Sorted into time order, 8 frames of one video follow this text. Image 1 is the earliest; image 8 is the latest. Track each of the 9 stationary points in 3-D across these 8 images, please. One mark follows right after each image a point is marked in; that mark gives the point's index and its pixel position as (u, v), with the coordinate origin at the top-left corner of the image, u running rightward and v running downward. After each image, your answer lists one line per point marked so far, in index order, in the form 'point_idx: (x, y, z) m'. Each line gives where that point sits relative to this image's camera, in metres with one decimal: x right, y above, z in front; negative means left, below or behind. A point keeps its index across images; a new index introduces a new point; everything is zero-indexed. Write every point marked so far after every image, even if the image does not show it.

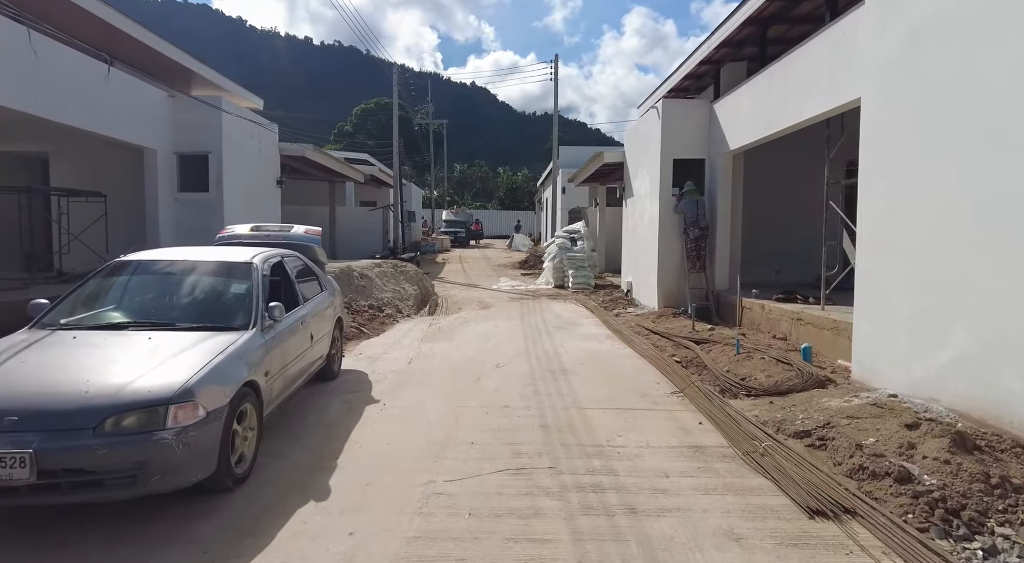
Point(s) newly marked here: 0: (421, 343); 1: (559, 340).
0: (-1.2, -0.8, +8.4) m
1: (+0.6, -0.8, +8.5) m
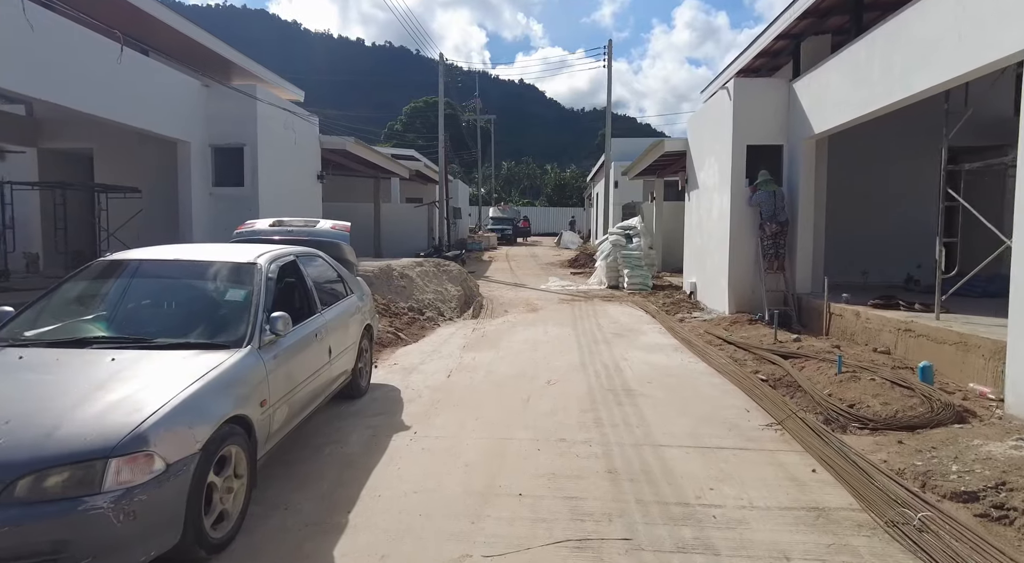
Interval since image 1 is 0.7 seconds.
0: (-0.6, -0.8, +7.5) m
1: (+1.3, -0.8, +7.5) m
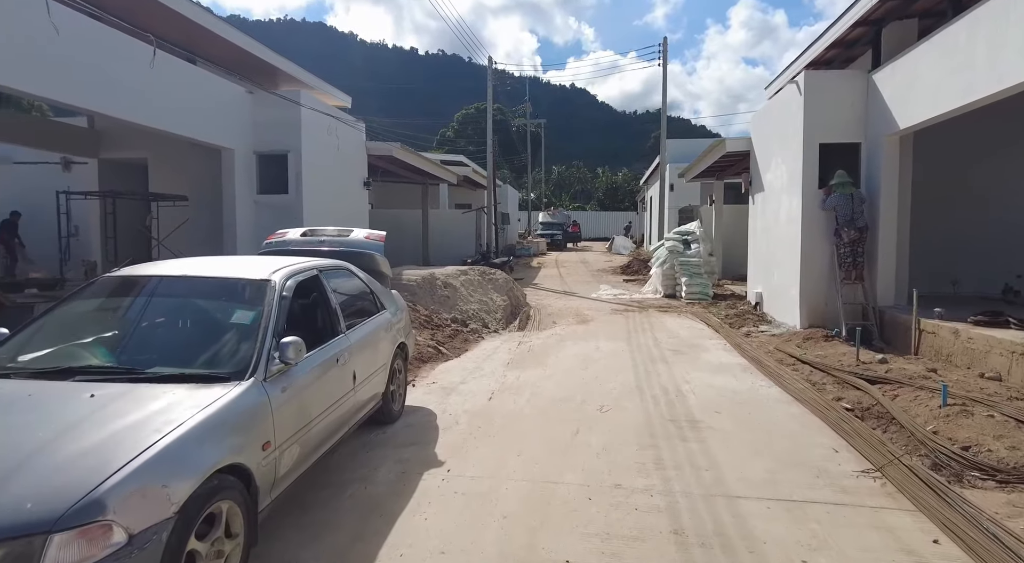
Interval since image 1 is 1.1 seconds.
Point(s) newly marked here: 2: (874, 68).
0: (-0.1, -1.0, +7.0) m
1: (+1.8, -1.0, +6.8) m
2: (+5.1, +3.0, +8.7) m
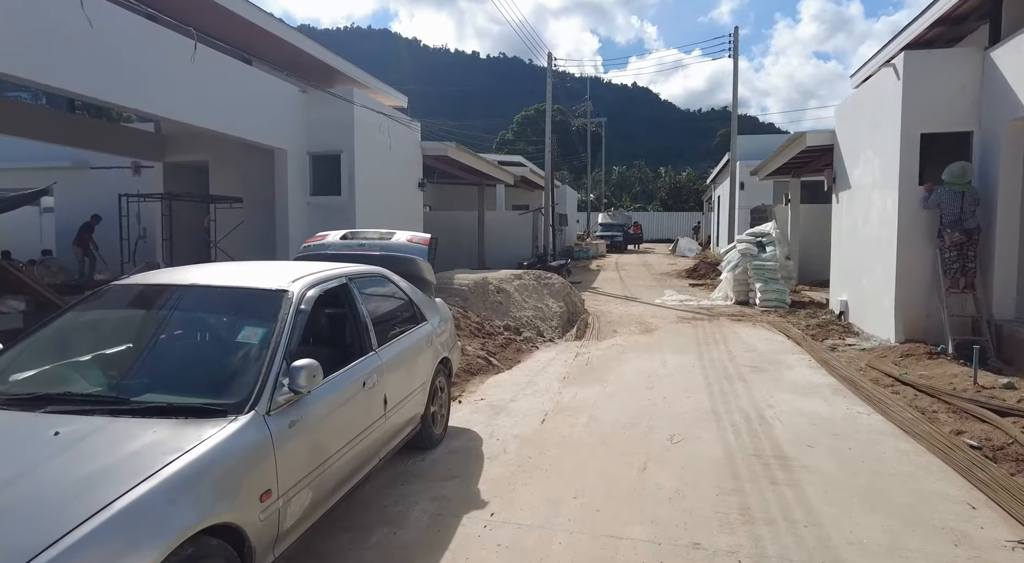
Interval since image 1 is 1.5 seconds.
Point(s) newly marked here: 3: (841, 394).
0: (+0.5, -1.1, +6.3) m
1: (+2.4, -1.1, +6.0) m
2: (+5.8, +2.9, +7.6) m
3: (+3.1, -1.1, +5.9) m
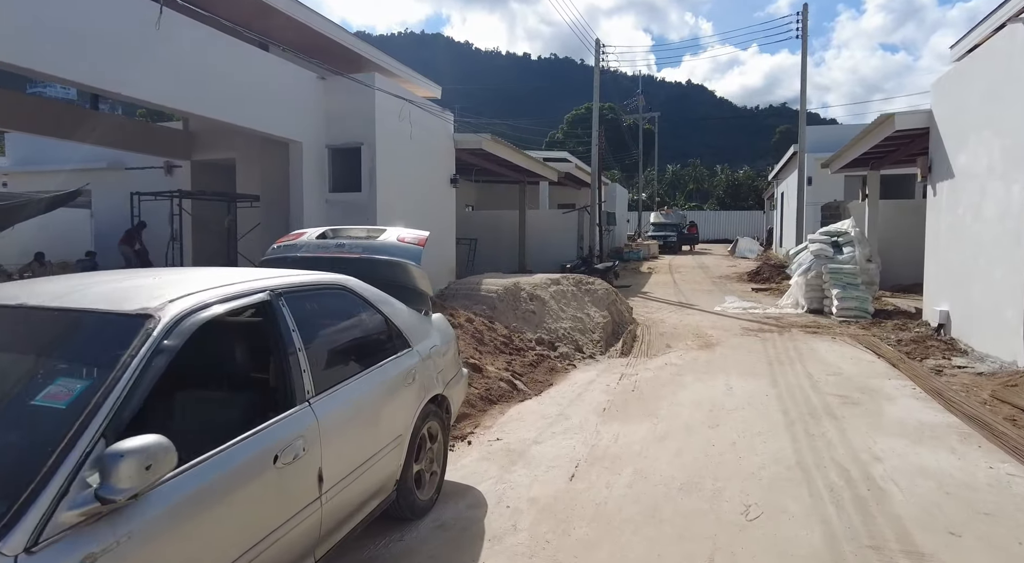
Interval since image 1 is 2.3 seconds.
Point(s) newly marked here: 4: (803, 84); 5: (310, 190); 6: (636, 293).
0: (+0.7, -1.1, +5.1) m
1: (+2.5, -1.1, +4.6) m
2: (+6.2, +2.8, +5.9) m
3: (+3.3, -1.1, +4.4) m
4: (+8.1, +5.5, +17.1) m
5: (-3.1, +1.4, +9.7) m
6: (+3.2, -0.3, +16.2) m
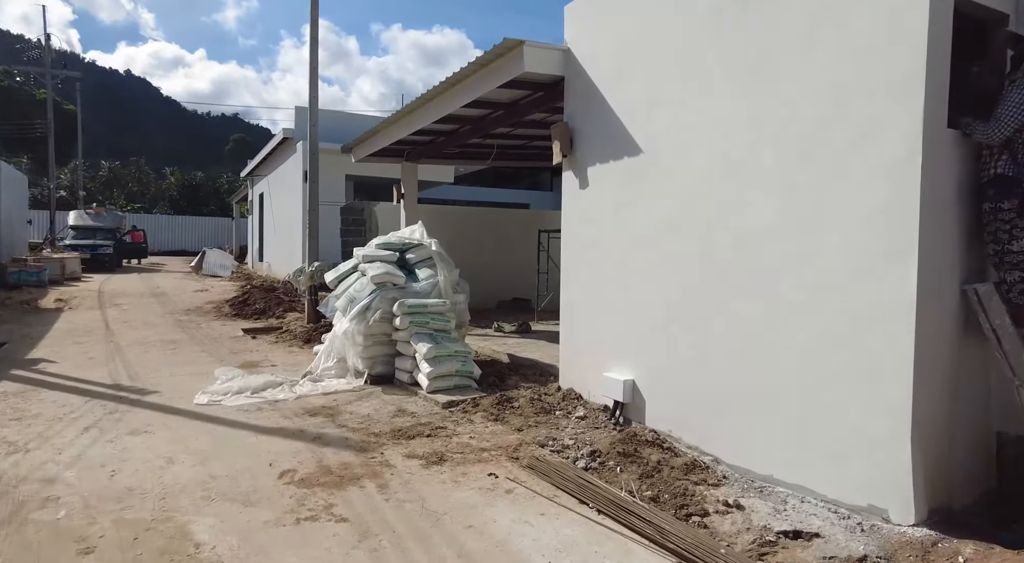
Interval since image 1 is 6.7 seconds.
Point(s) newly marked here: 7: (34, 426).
0: (+0.2, -1.6, -1.6) m
1: (+1.8, -1.6, -0.6) m
2: (+3.1, +2.4, +3.0) m
3: (+2.4, -1.5, -0.1) m
4: (-3.9, +4.9, +12.0) m
5: (-5.9, +0.7, -1.3) m
6: (-6.3, -1.0, +7.8) m
7: (-4.0, -1.2, +5.3) m
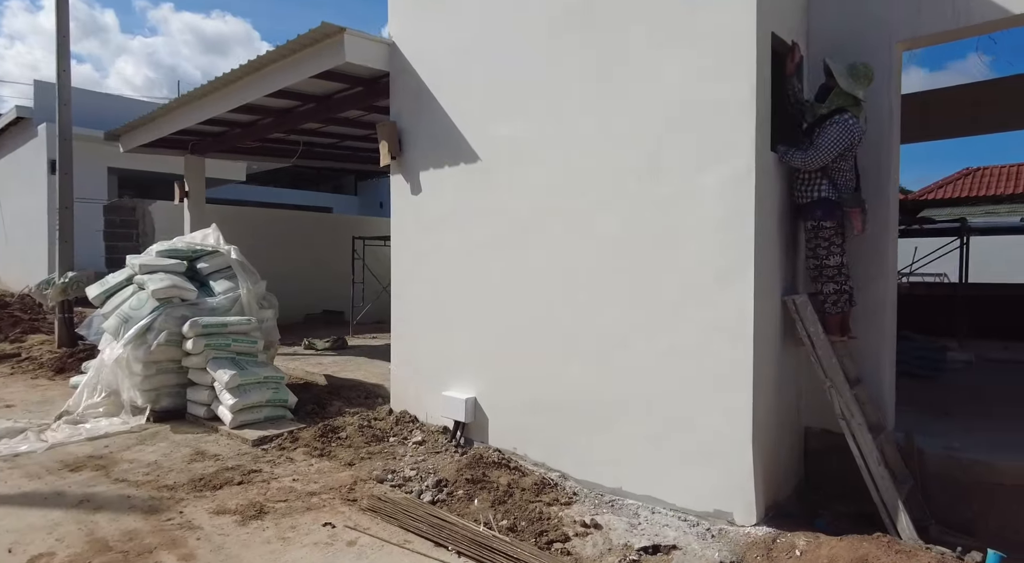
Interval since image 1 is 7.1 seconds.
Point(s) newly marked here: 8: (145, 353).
0: (+1.1, -1.7, -1.8) m
1: (+2.3, -1.6, -0.4) m
2: (+2.4, +2.4, +3.4) m
3: (+2.7, -1.6, +0.3) m
4: (-7.2, +4.6, +9.8) m
5: (-4.8, +0.6, -3.4) m
6: (-8.0, -1.2, +5.1) m
7: (-5.1, -1.3, +3.3) m
8: (-3.3, -0.6, +5.6) m
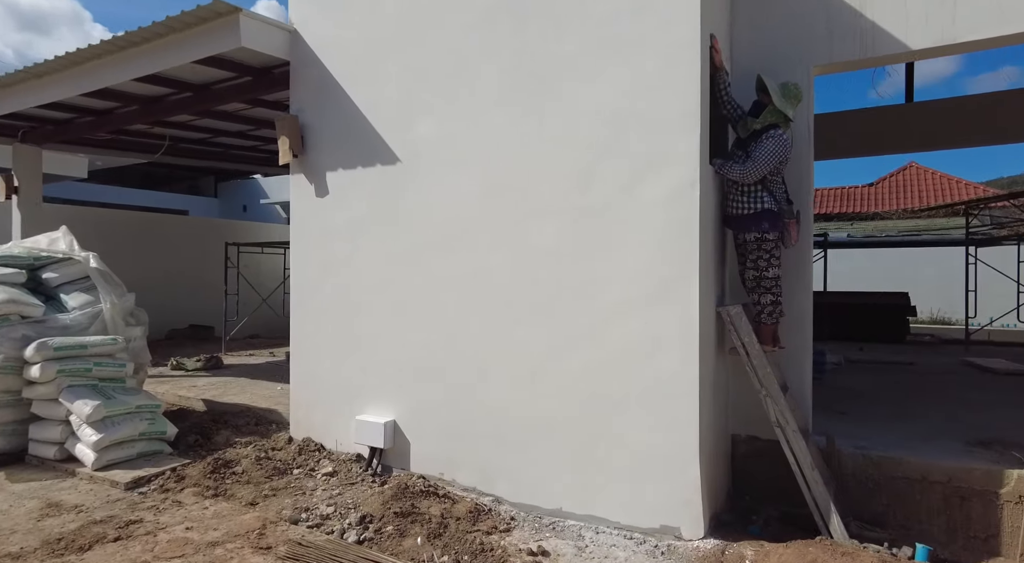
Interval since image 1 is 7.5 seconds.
0: (+1.9, -1.6, -1.8) m
1: (+2.8, -1.6, -0.1) m
2: (+2.1, +2.3, +3.7) m
3: (+3.1, -1.6, +0.6) m
4: (-8.6, +4.5, +7.9) m
5: (-3.5, +0.6, -4.6) m
6: (-8.4, -1.3, +3.0) m
7: (-5.2, -1.4, +1.9) m
8: (-3.9, -0.7, +4.5) m
